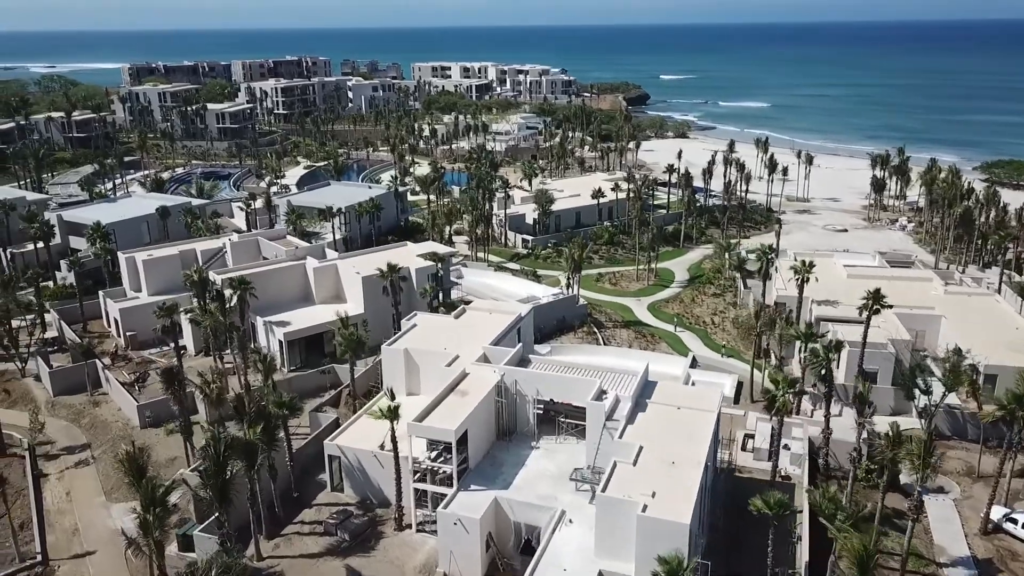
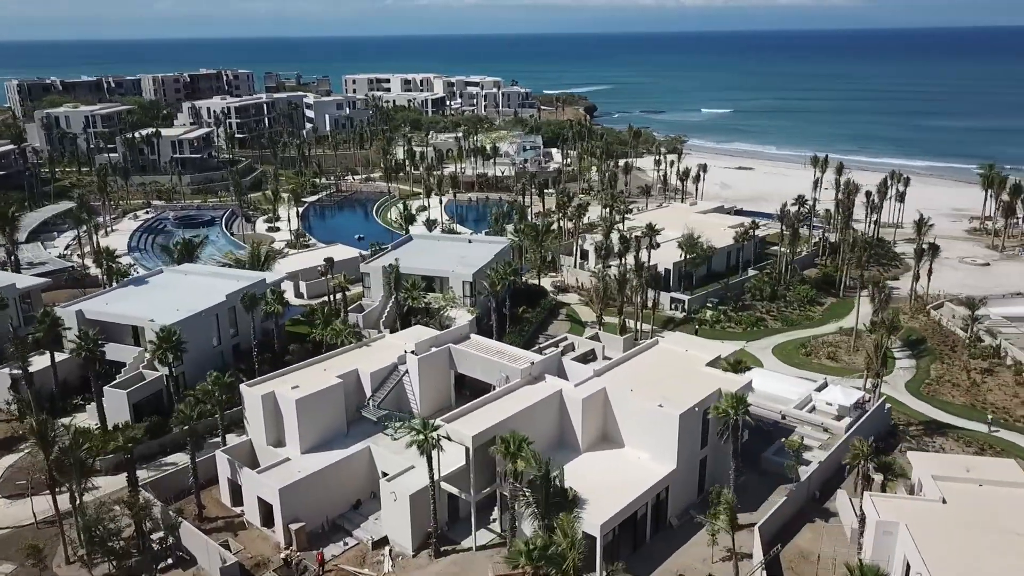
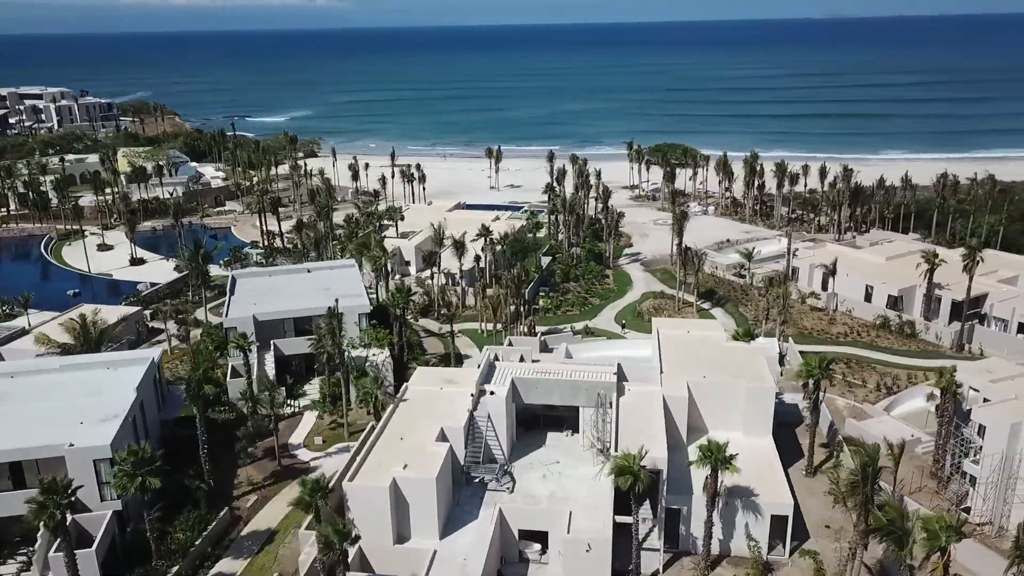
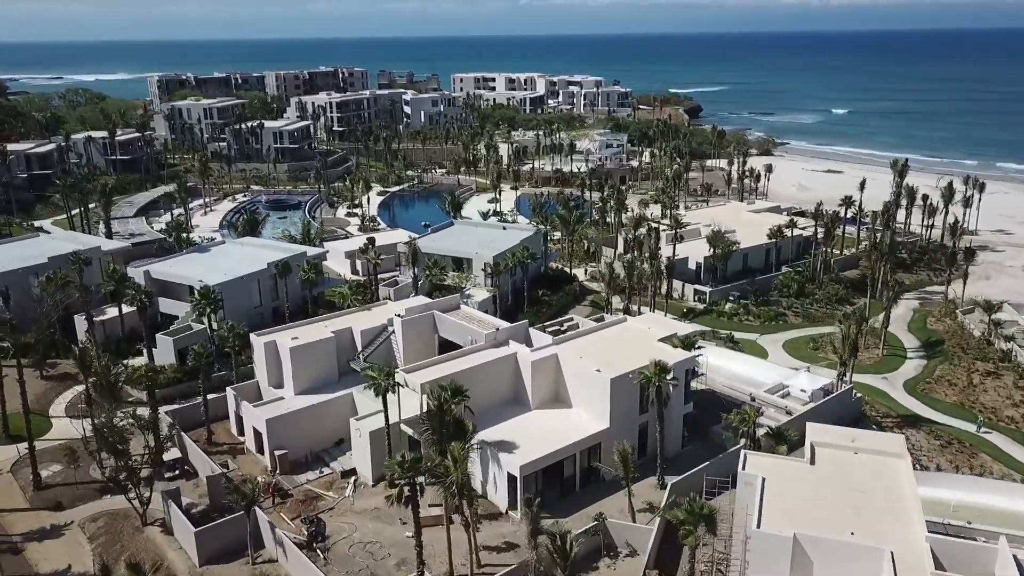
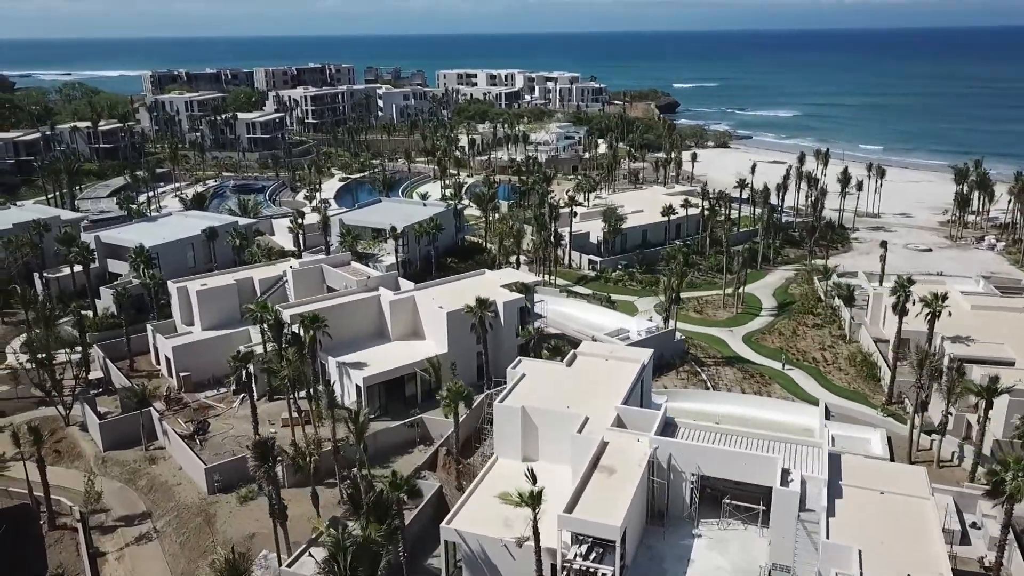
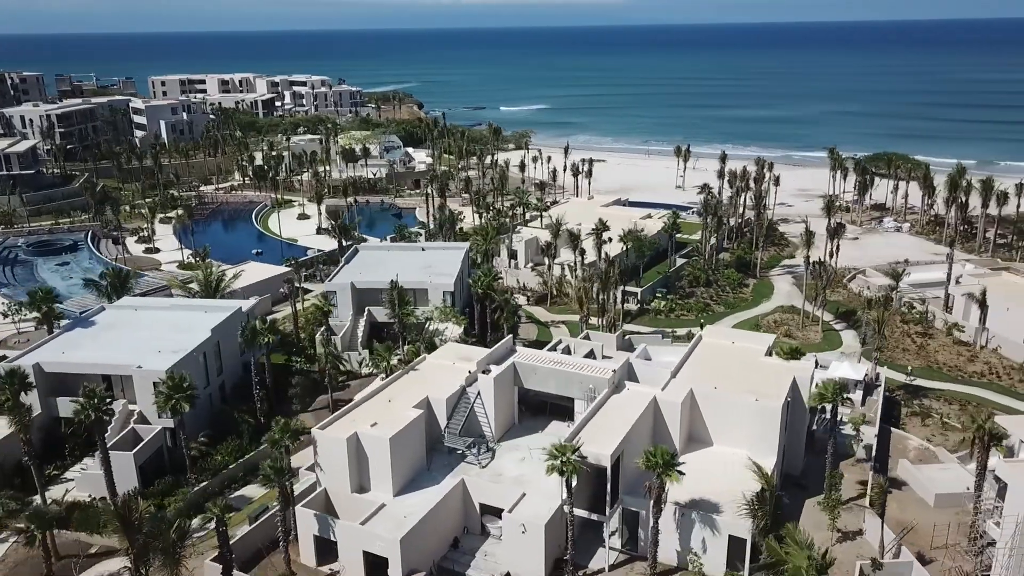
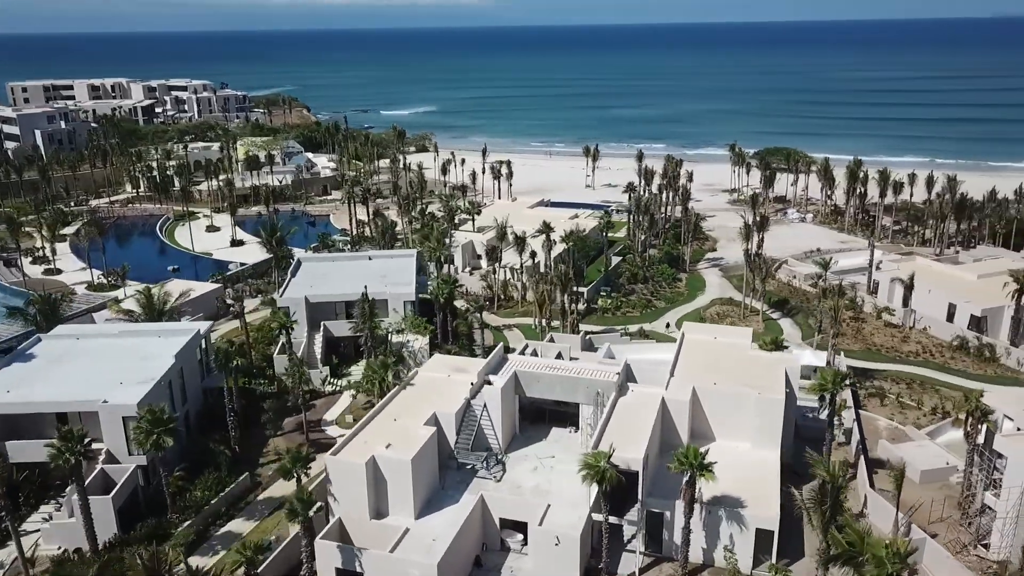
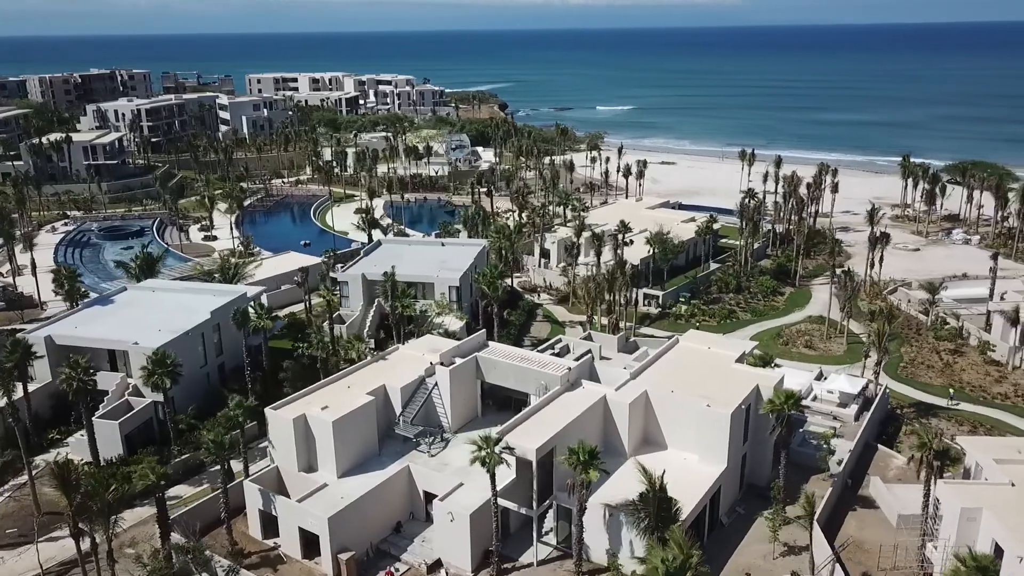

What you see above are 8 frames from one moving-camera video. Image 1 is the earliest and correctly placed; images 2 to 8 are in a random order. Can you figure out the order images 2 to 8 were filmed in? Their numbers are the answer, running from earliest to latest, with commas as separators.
5, 4, 2, 8, 6, 7, 3
